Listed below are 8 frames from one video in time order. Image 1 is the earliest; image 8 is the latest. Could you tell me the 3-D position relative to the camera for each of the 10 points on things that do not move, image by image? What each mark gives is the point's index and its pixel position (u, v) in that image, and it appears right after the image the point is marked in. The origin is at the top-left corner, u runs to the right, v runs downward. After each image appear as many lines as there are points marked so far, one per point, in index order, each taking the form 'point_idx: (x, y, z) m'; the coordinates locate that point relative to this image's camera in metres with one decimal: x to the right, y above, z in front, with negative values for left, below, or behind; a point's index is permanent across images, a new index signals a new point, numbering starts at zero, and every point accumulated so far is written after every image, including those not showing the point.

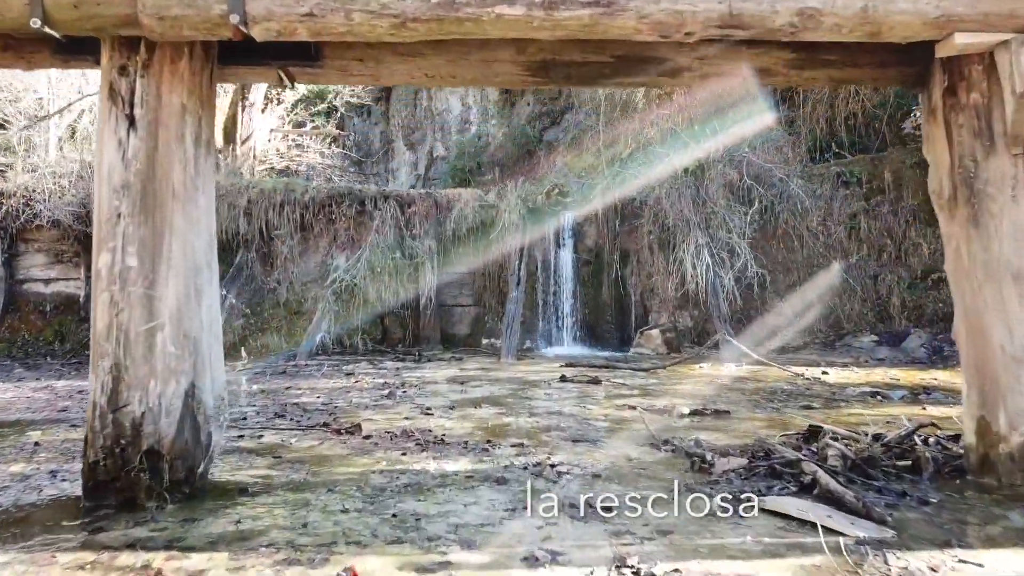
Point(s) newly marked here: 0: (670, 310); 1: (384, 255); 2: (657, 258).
0: (+2.8, -0.4, +10.3) m
1: (-2.4, +0.6, +10.5) m
2: (+2.6, +0.6, +10.3) m
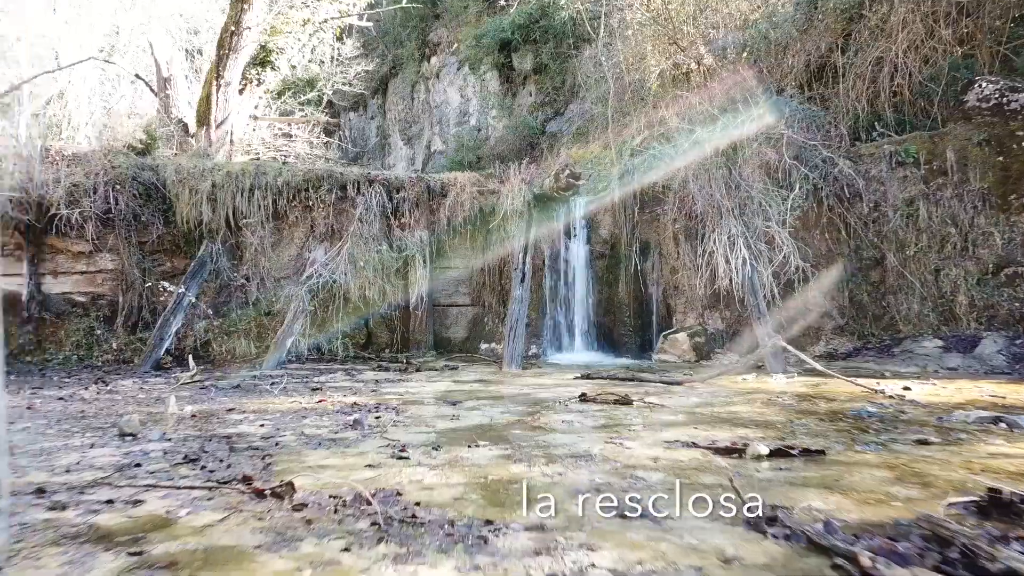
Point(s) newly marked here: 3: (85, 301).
0: (+2.9, -0.3, +8.9) m
1: (-2.4, +0.6, +9.2) m
2: (+2.7, +0.6, +9.0) m
3: (-6.8, -0.2, +9.1) m
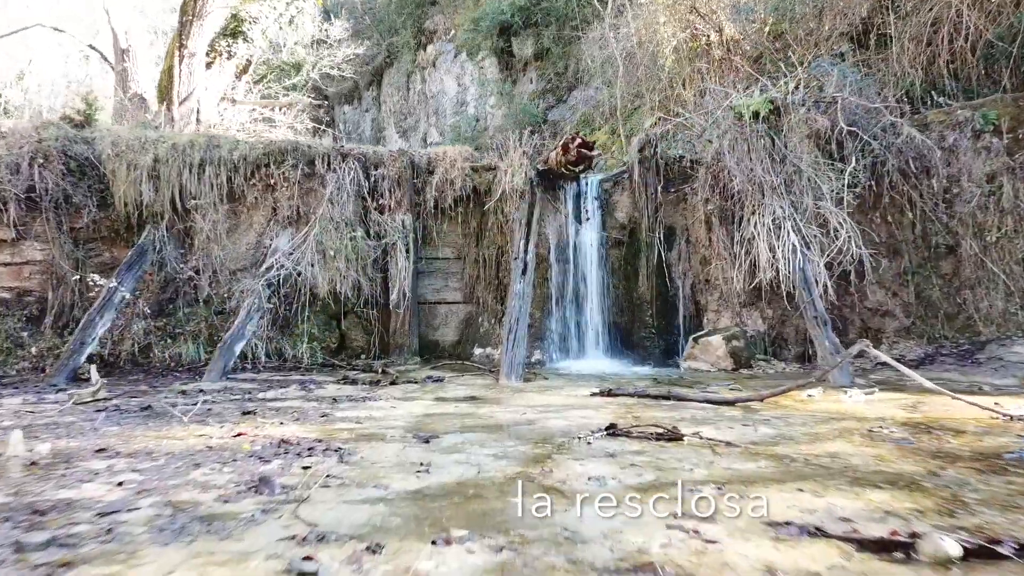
0: (+2.9, -0.3, +7.5) m
1: (-2.4, +0.7, +7.7) m
2: (+2.7, +0.7, +7.5) m
3: (-6.8, -0.1, +7.7) m
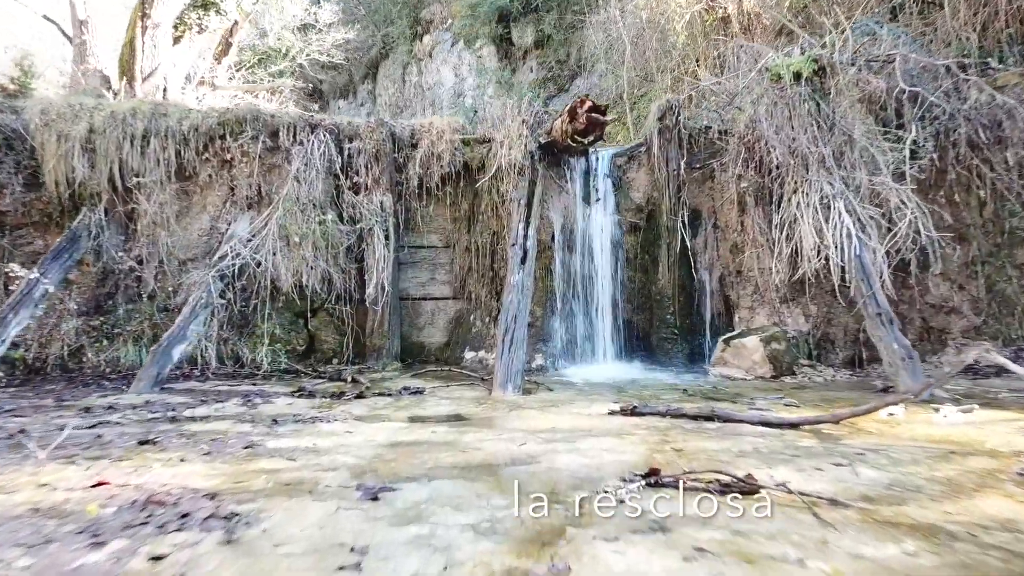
0: (+2.9, -0.2, +6.3) m
1: (-2.4, +0.8, +6.5) m
2: (+2.6, +0.8, +6.4) m
3: (-6.8, 0.0, +6.5) m
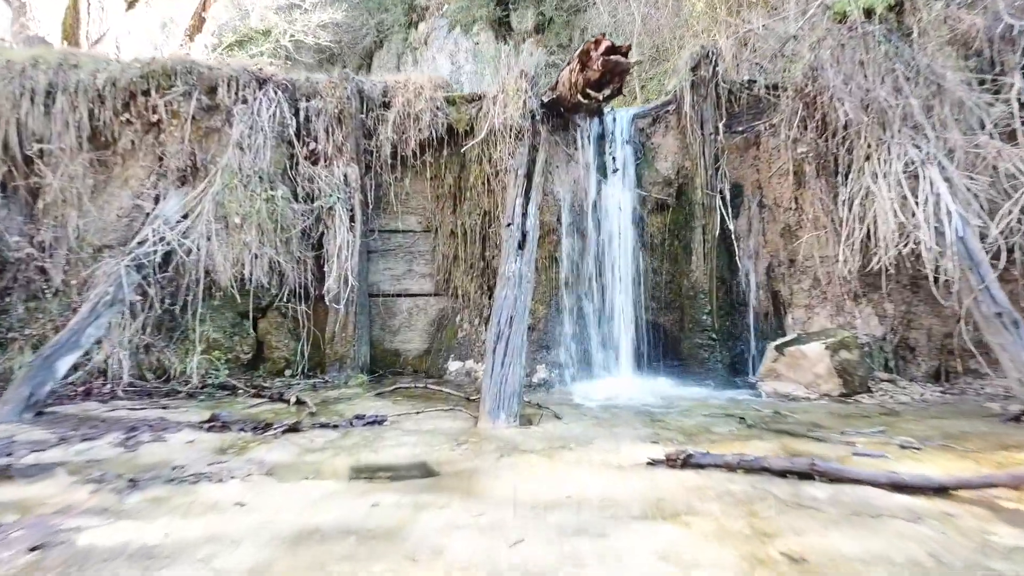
0: (+2.8, -0.1, +5.0) m
1: (-2.5, +0.9, +5.2) m
2: (+2.6, +0.8, +5.0) m
3: (-6.9, 0.0, +5.2) m
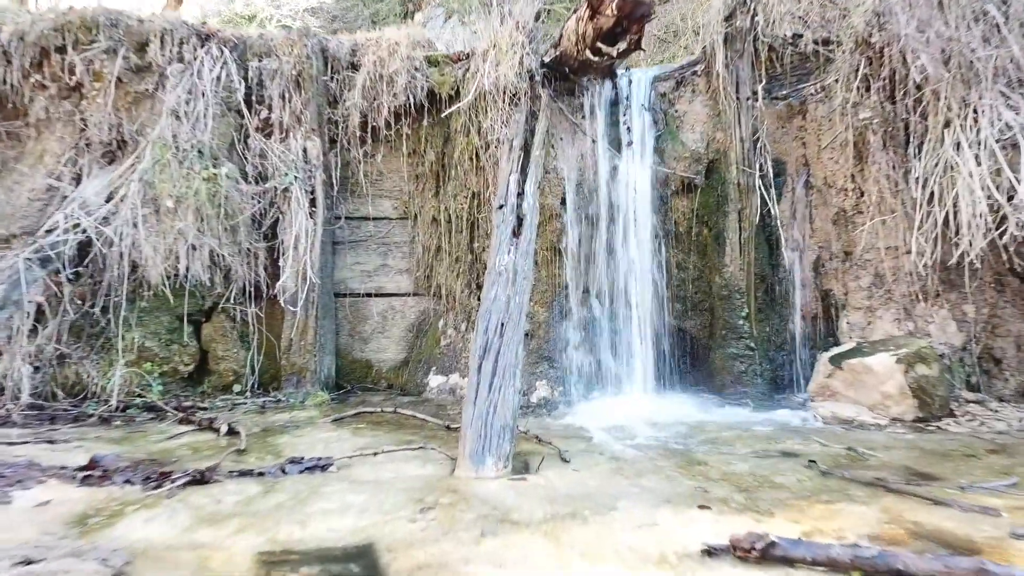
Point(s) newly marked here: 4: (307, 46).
0: (+2.8, -0.1, +4.1) m
1: (-2.5, +0.9, +4.3) m
2: (+2.6, +0.8, +4.1) m
3: (-6.9, 0.0, +4.3) m
4: (-1.6, +1.9, +4.6) m
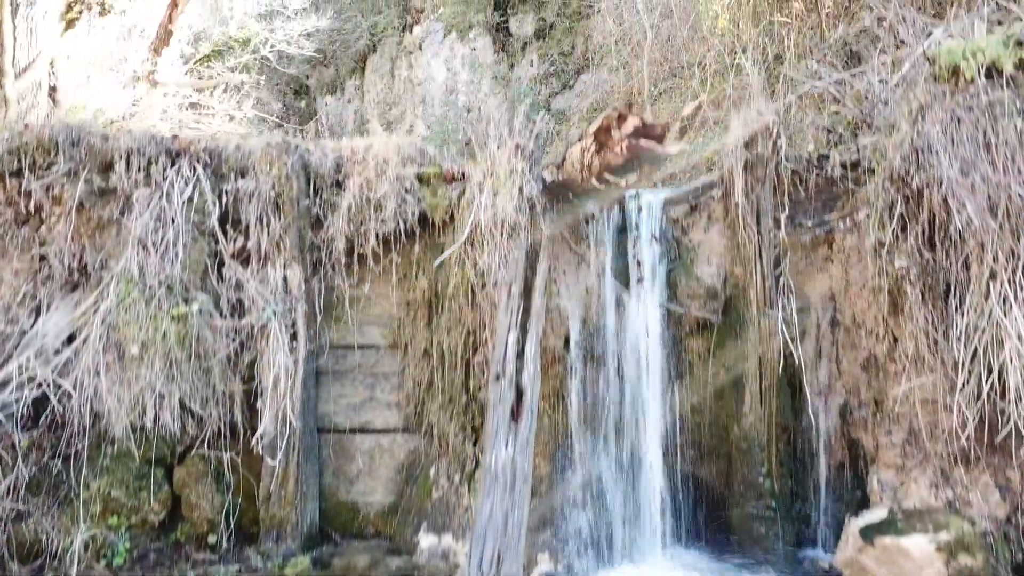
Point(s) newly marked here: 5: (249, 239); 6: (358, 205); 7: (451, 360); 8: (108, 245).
0: (+2.8, -1.2, +3.7) m
1: (-2.5, -0.2, +3.9) m
2: (+2.6, -0.2, +3.7) m
3: (-6.9, -1.0, +3.9) m
4: (-1.6, +0.9, +4.2) m
5: (-1.9, +0.4, +4.2) m
6: (-1.1, +0.6, +4.2) m
7: (-0.4, -0.5, +4.2) m
8: (-2.9, +0.3, +4.1) m
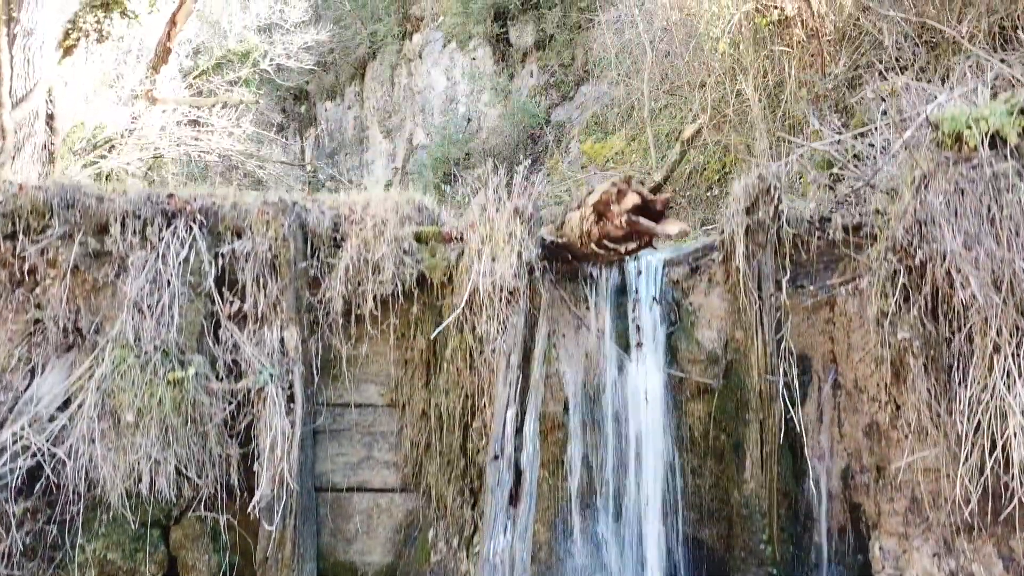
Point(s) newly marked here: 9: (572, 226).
0: (+2.8, -1.6, +3.7) m
1: (-2.5, -0.6, +3.9) m
2: (+2.5, -0.6, +3.7) m
3: (-6.9, -1.4, +3.9) m
4: (-1.7, +0.5, +4.1) m
5: (-1.9, -0.1, +4.1) m
6: (-1.1, +0.2, +4.2) m
7: (-0.4, -1.0, +4.2) m
8: (-2.9, -0.1, +4.1) m
9: (+0.4, +0.2, +3.3) m
